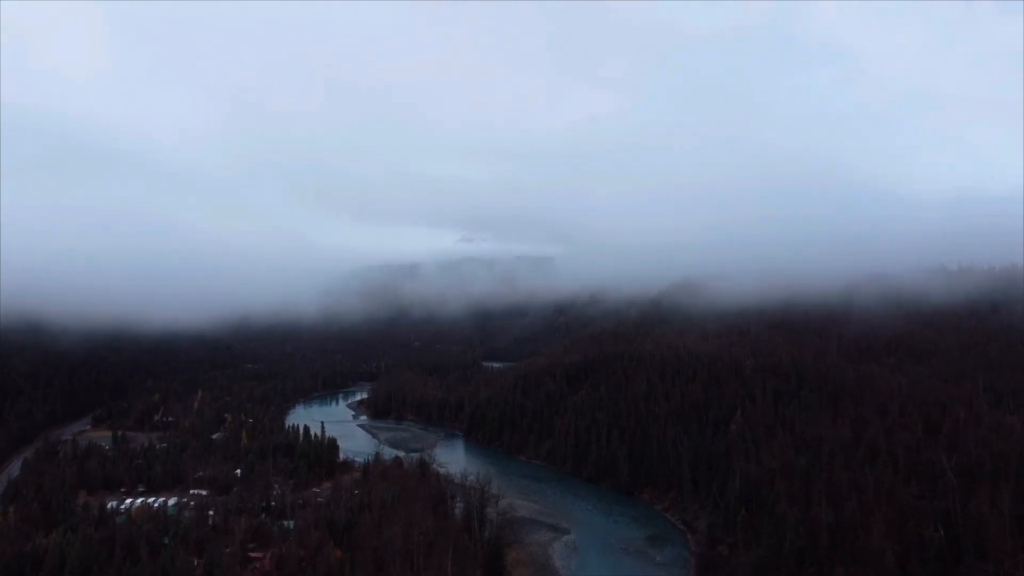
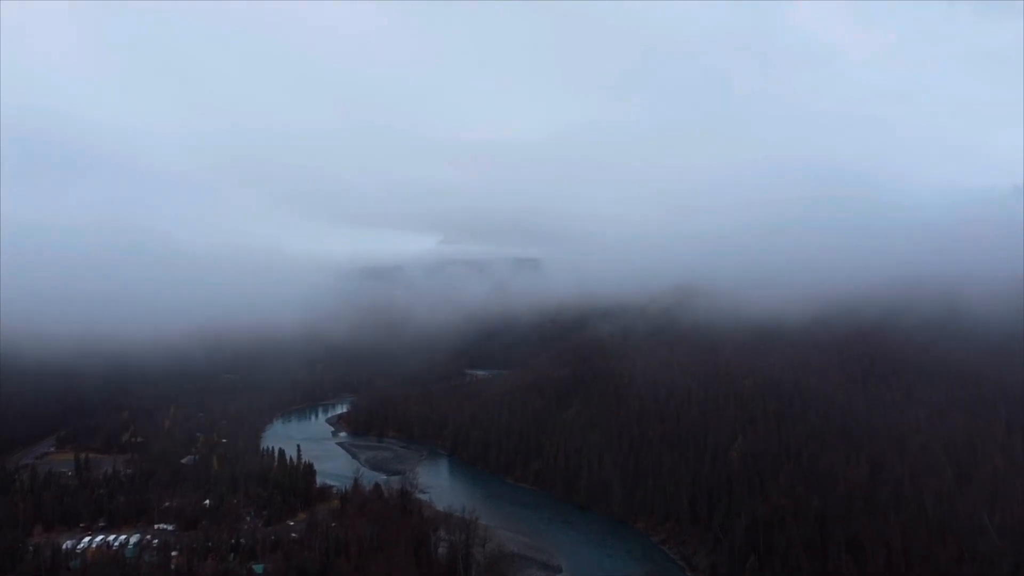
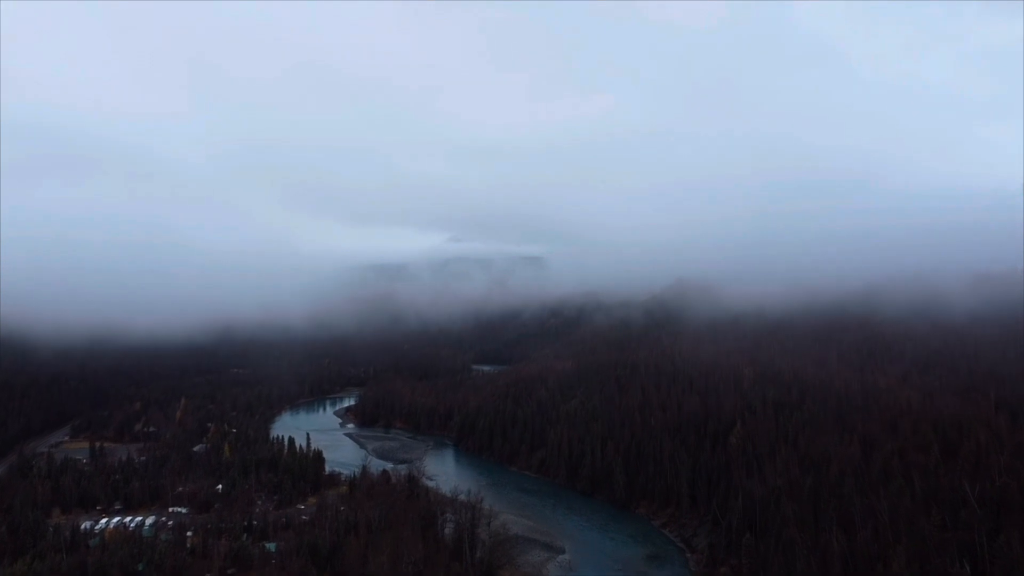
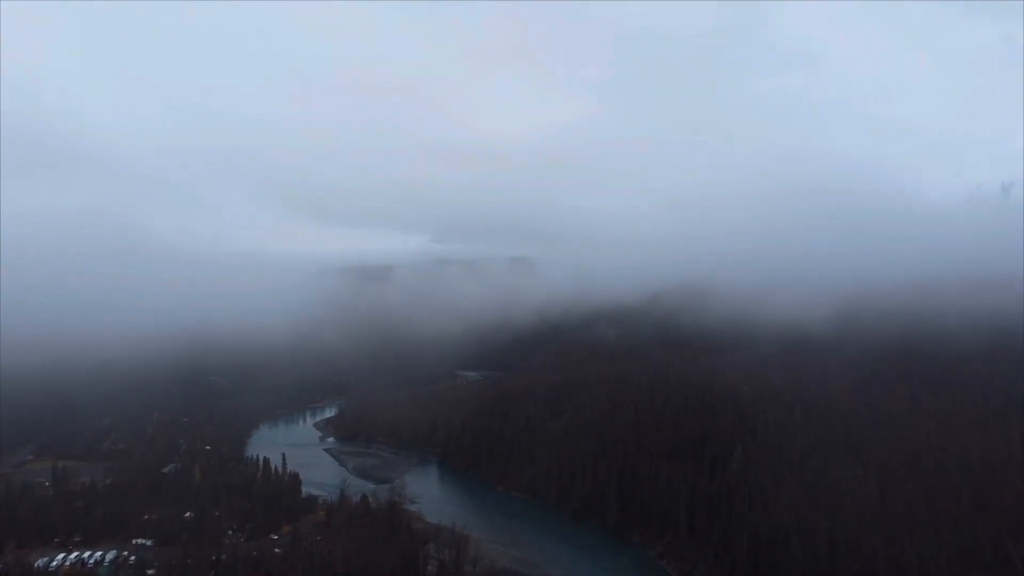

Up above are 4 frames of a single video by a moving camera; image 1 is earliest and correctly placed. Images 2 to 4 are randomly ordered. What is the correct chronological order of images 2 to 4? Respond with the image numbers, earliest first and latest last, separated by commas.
3, 2, 4
